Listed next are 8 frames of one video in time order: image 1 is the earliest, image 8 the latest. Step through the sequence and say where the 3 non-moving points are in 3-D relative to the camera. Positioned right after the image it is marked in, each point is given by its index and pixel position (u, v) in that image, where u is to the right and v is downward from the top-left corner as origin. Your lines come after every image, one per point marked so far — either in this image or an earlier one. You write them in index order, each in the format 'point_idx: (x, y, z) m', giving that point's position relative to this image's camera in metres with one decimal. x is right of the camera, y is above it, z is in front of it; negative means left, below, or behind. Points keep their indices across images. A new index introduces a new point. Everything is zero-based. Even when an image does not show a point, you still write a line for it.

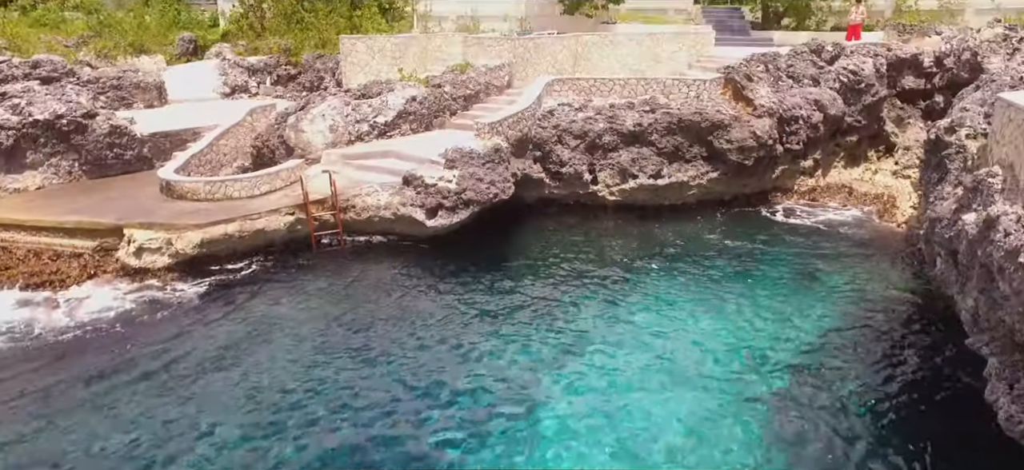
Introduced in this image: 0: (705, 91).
0: (+4.7, +3.5, +15.5) m
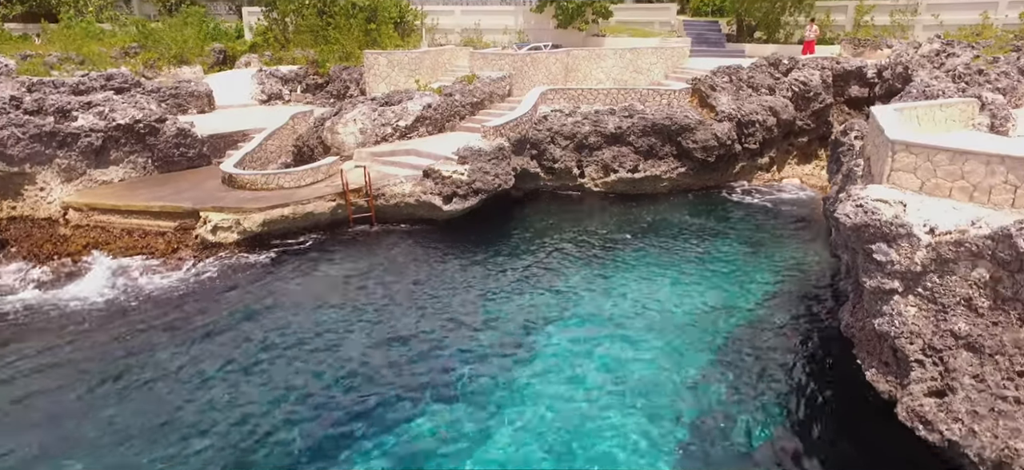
0: (+4.8, +3.9, +18.3) m
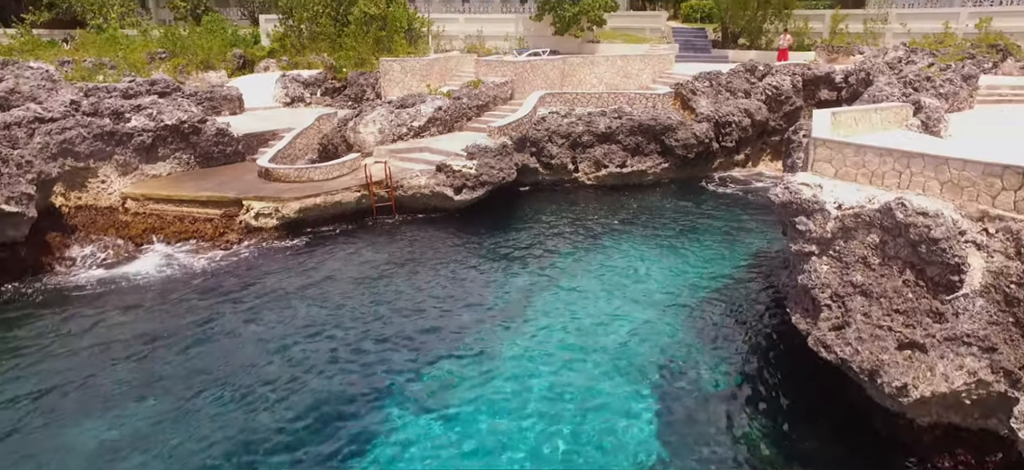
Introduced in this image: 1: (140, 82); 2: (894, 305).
0: (+4.8, +4.3, +20.4) m
1: (-11.5, +4.7, +19.3) m
2: (+4.9, -0.9, +7.9) m
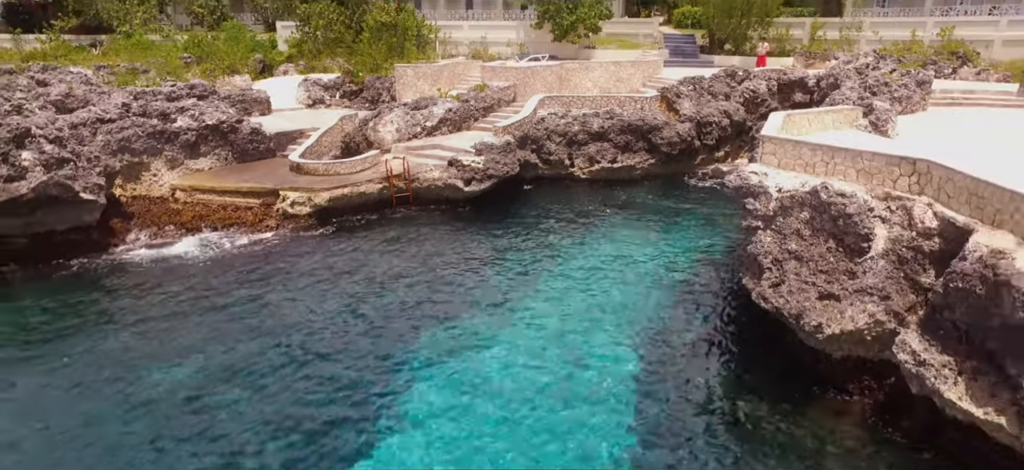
0: (+4.9, +4.7, +22.6) m
1: (-11.4, +5.1, +21.5) m
2: (+5.0, -0.6, +10.1) m
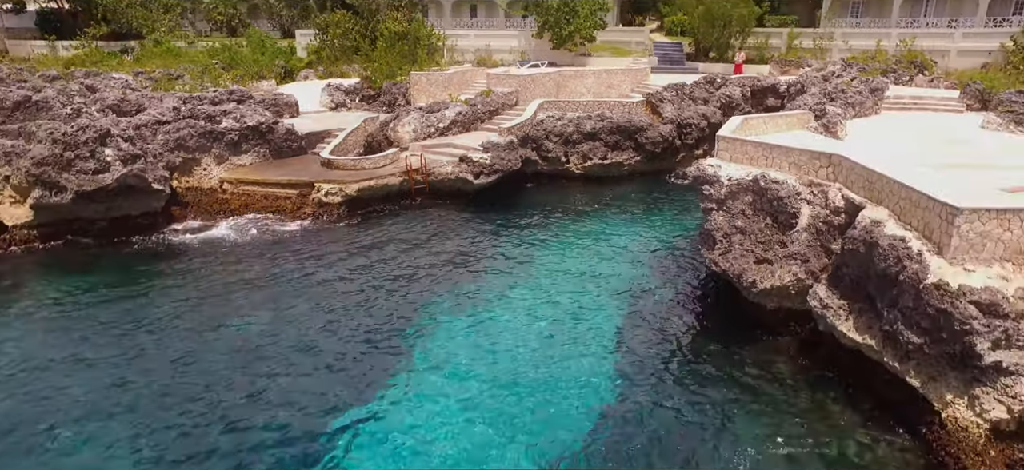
0: (+5.0, +5.1, +25.5) m
1: (-11.3, +5.6, +24.4) m
2: (+5.1, -0.1, +13.0) m
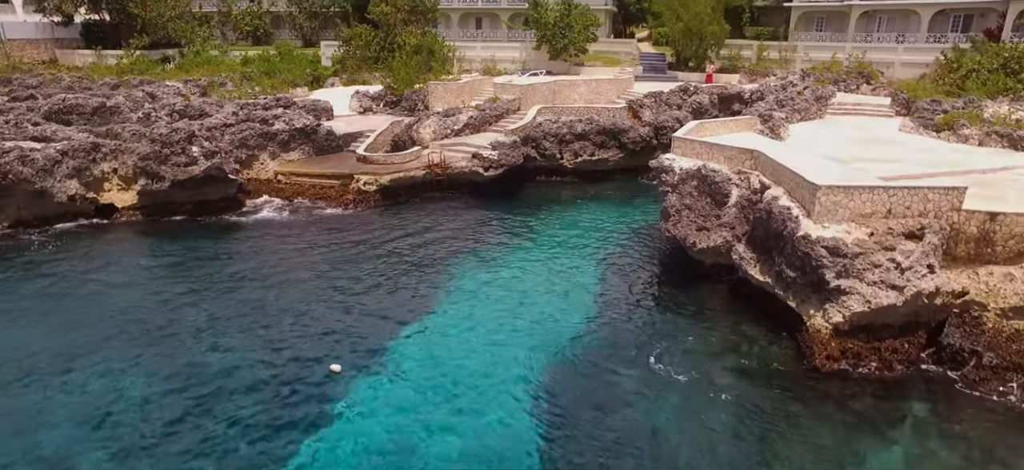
0: (+5.1, +5.8, +30.0) m
1: (-11.1, +6.3, +28.9) m
2: (+5.2, +0.6, +17.5) m
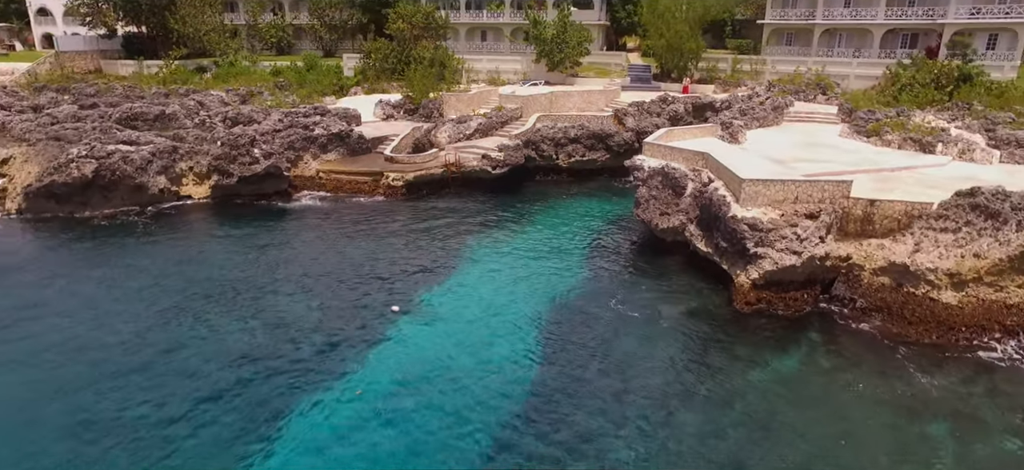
0: (+5.3, +6.4, +34.9) m
1: (-11.0, +6.9, +33.8) m
2: (+5.4, +1.2, +22.4) m
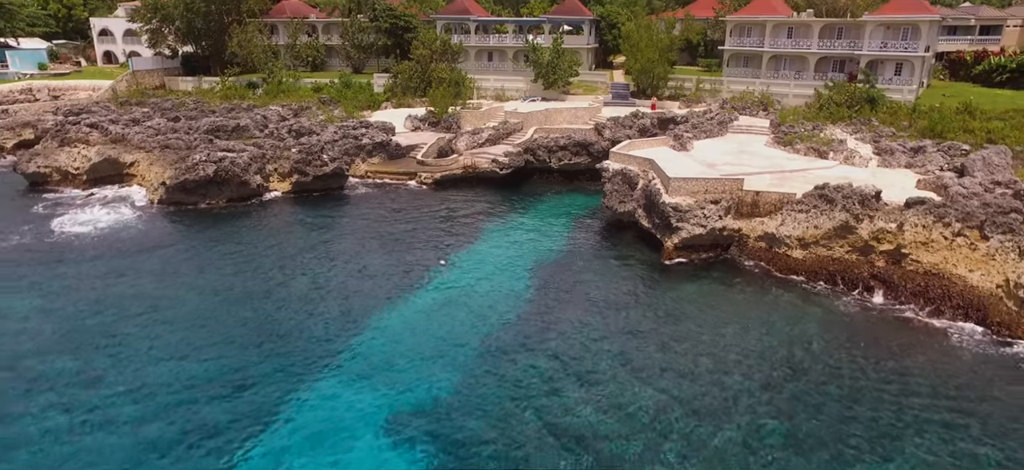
0: (+5.5, +7.3, +44.0) m
1: (-10.8, +7.8, +42.9) m
2: (+5.6, +2.0, +31.5) m
